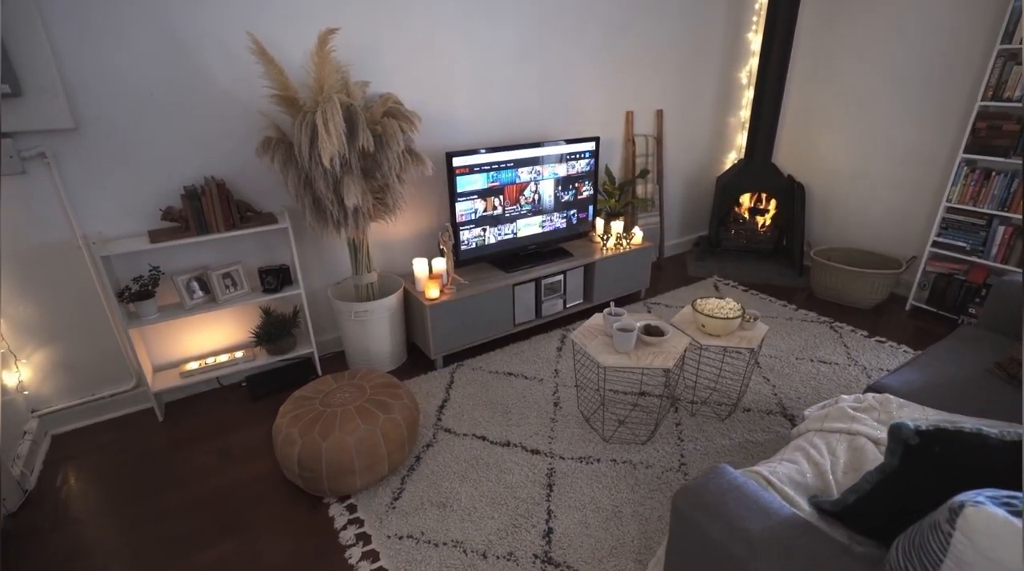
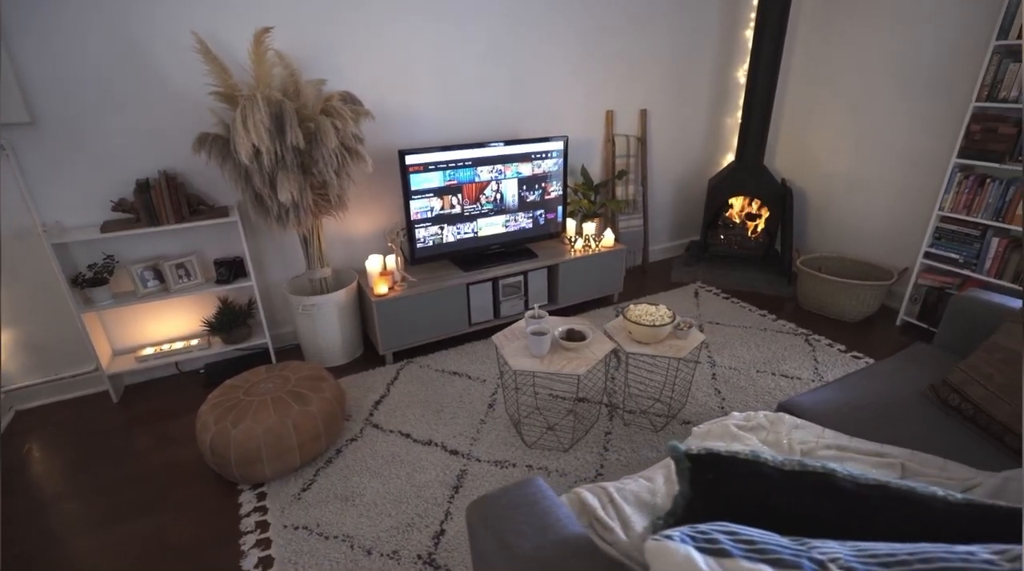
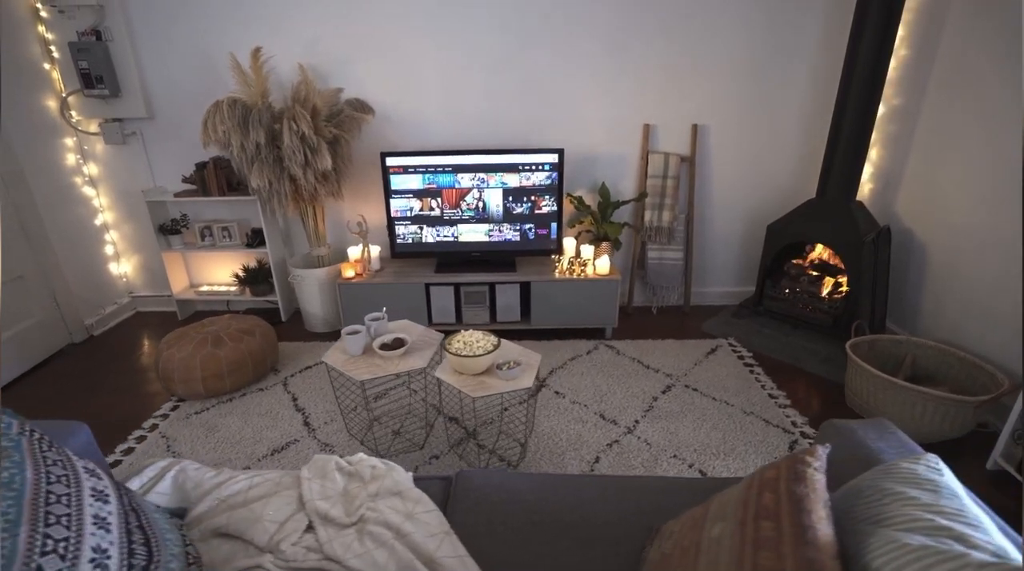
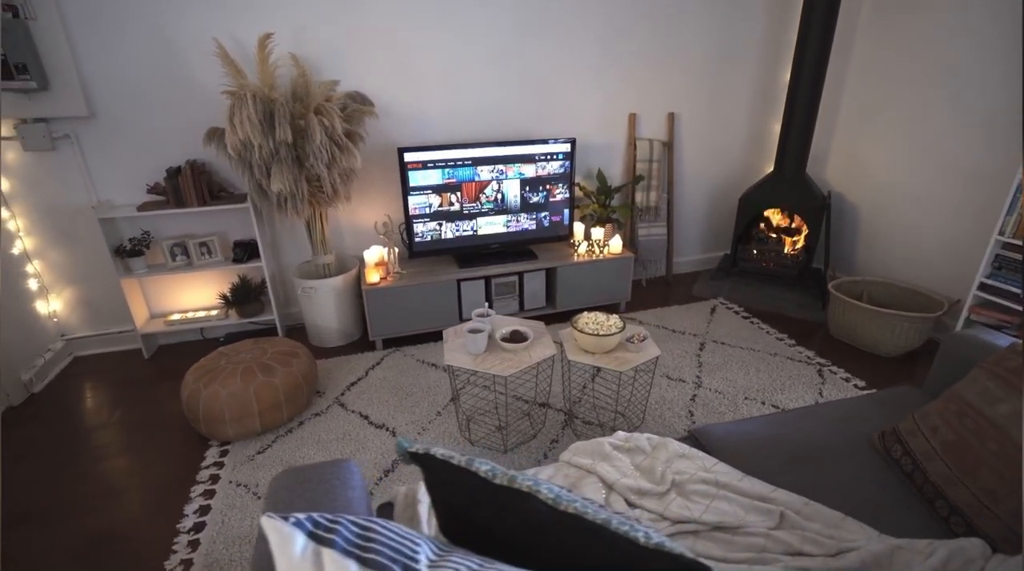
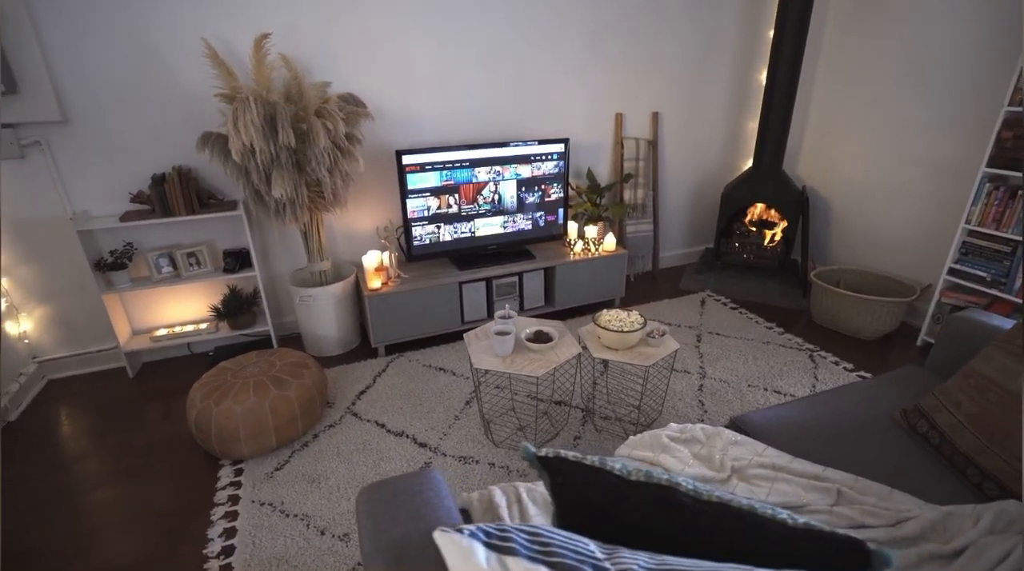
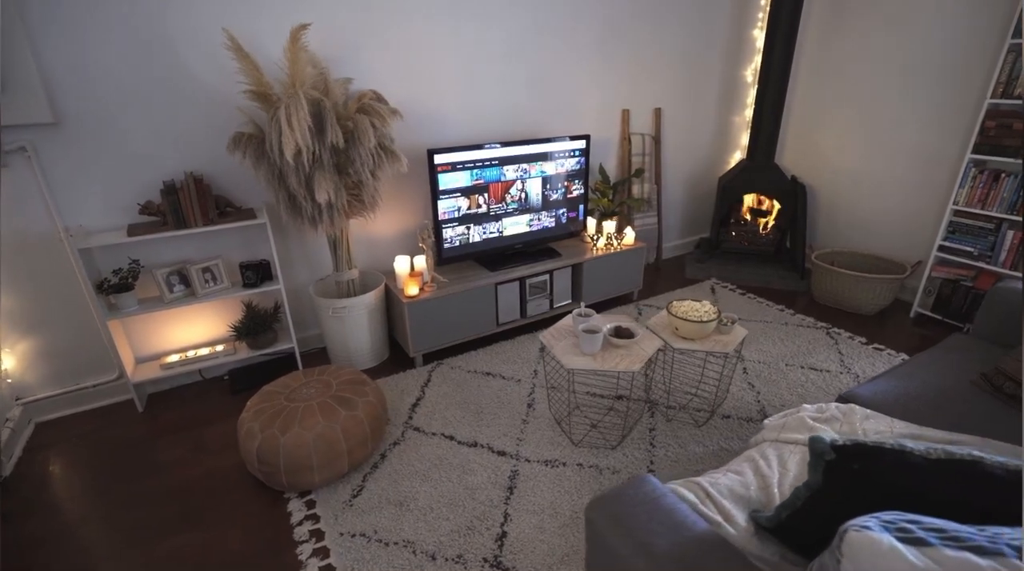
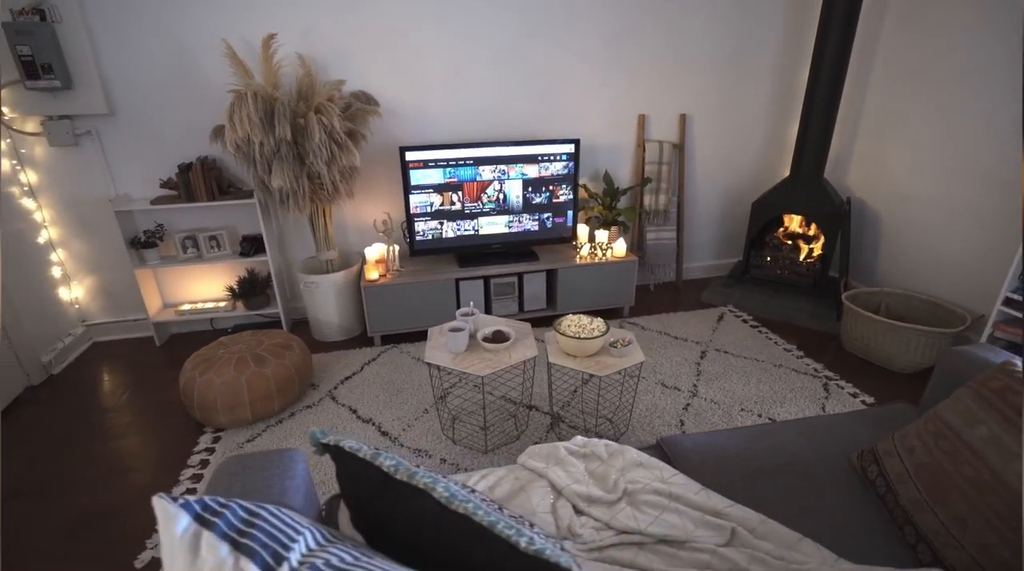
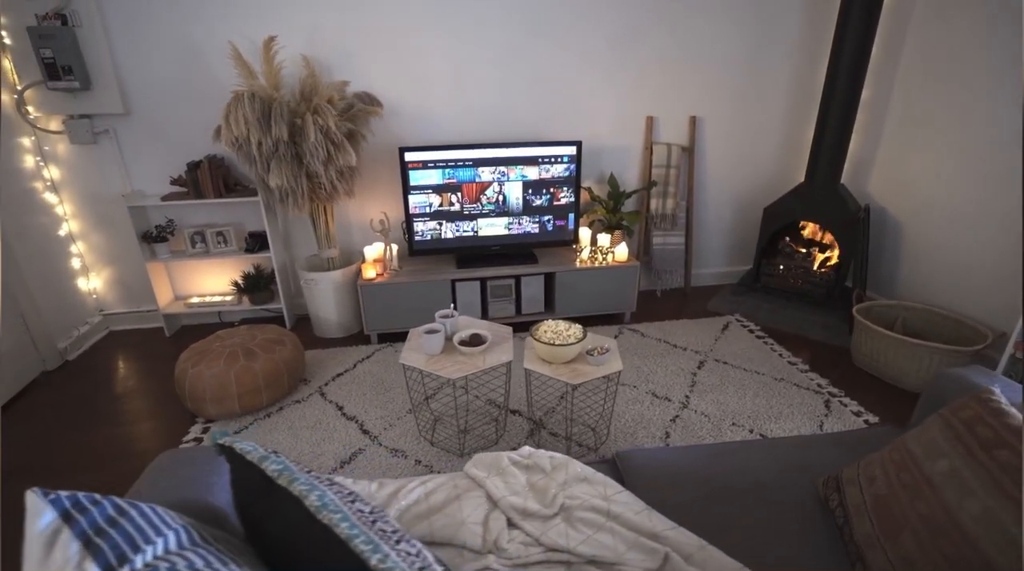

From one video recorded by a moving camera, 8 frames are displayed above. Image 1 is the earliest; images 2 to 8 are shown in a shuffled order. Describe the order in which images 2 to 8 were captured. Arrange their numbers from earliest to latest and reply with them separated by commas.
6, 2, 5, 4, 7, 8, 3
